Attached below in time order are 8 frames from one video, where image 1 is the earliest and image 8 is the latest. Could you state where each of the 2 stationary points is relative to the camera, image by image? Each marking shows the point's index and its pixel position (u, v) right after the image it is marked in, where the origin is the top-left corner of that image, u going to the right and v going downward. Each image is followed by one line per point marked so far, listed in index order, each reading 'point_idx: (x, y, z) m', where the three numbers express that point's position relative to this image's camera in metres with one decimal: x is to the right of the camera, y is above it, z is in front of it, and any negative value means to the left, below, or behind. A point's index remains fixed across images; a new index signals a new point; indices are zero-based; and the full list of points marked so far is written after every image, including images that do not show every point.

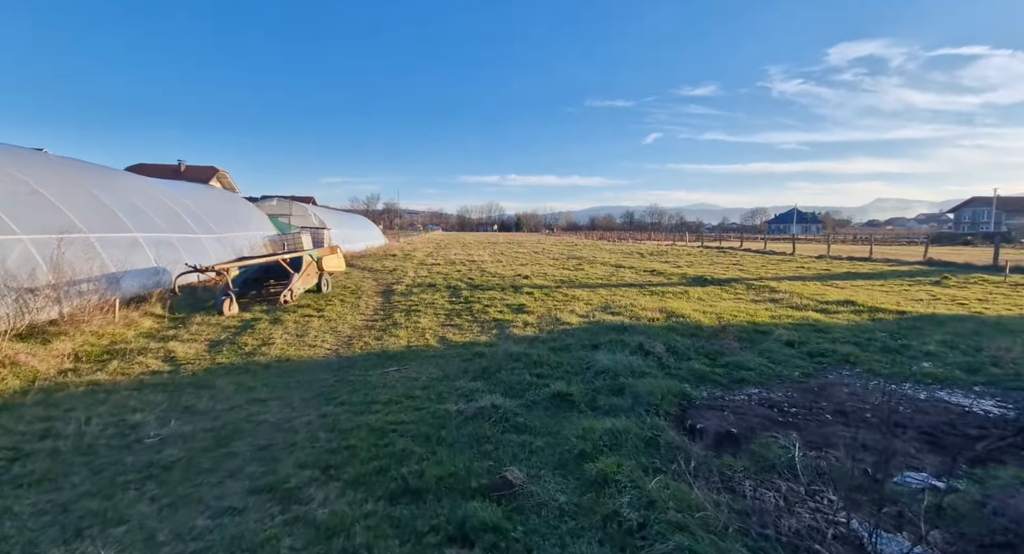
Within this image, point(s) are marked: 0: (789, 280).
0: (+8.5, -0.1, +13.4) m
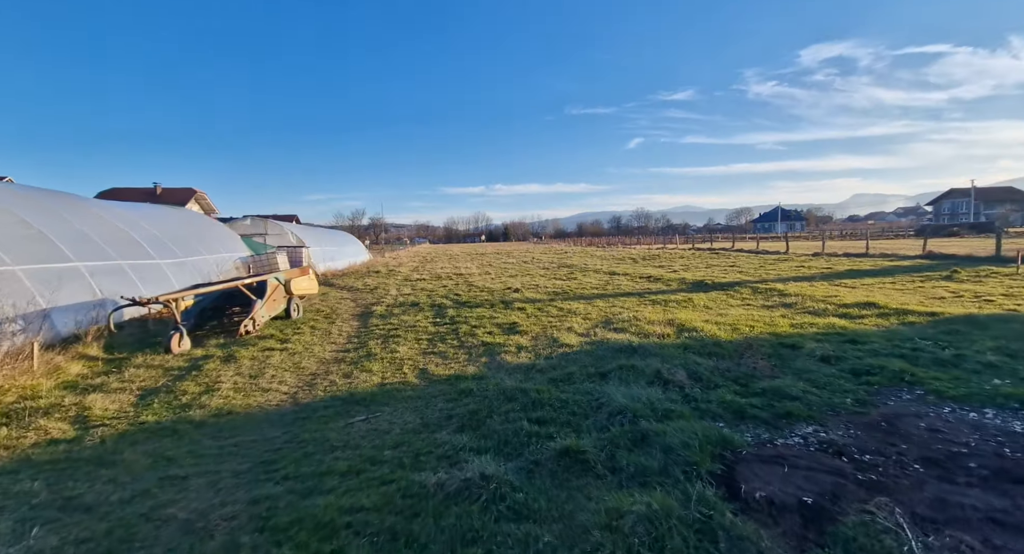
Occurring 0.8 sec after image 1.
0: (+8.2, -0.1, +12.7) m
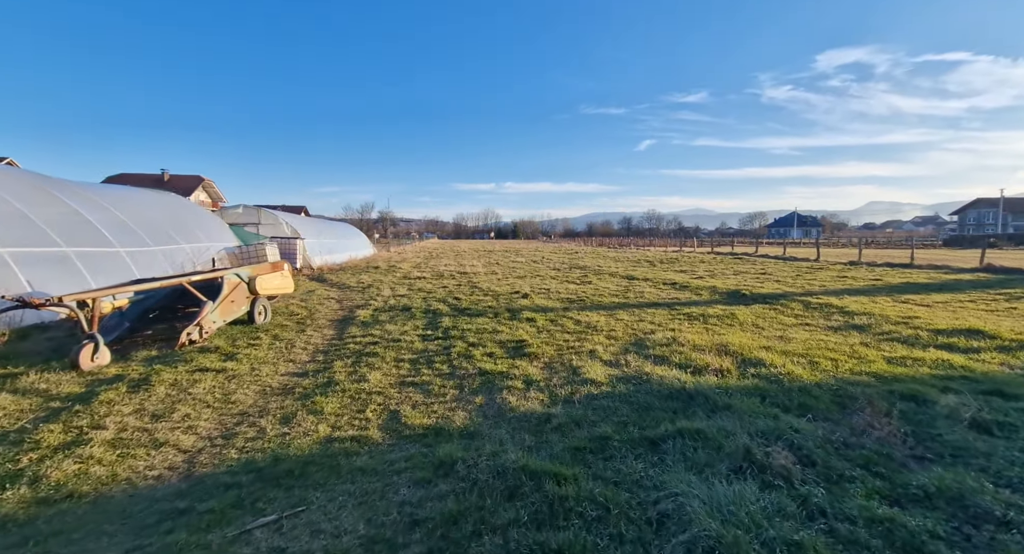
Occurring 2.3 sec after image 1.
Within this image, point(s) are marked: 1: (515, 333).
0: (+8.4, -0.5, +11.0) m
1: (+0.1, -0.9, +7.1) m
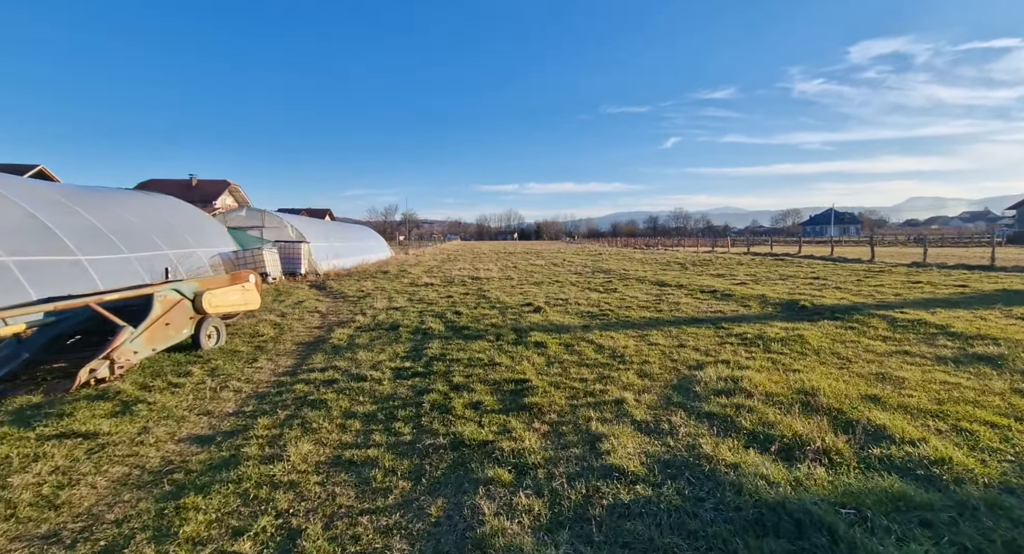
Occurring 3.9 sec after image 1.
0: (+8.7, -0.6, +8.8) m
1: (+0.1, -1.1, +5.5) m
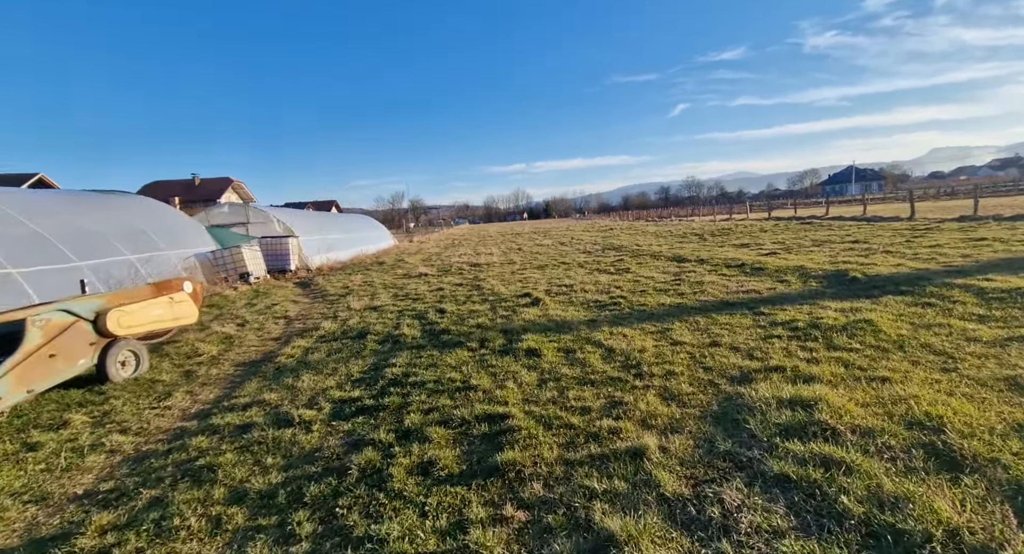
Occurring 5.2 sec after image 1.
0: (+8.5, +0.1, +7.1) m
1: (-0.1, -1.1, +4.0) m
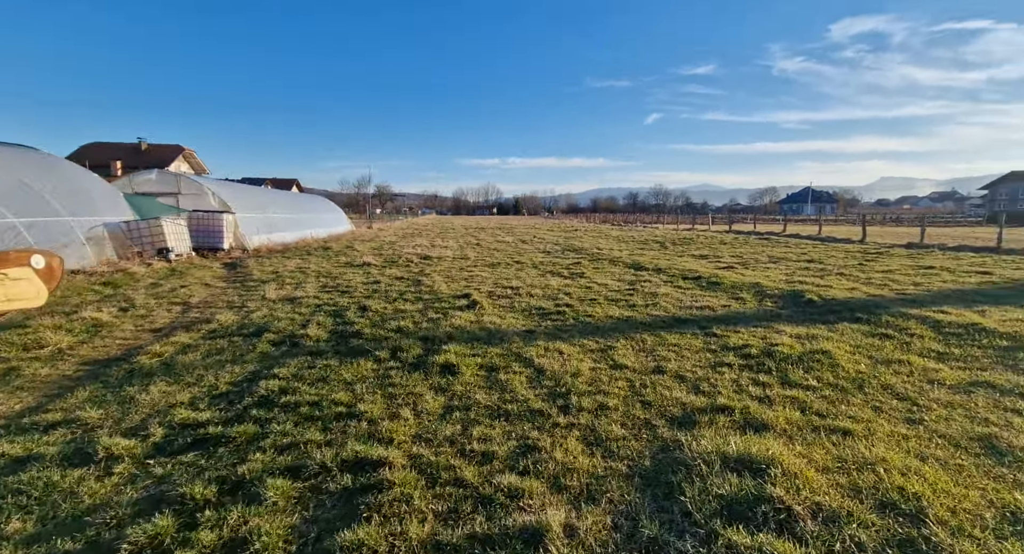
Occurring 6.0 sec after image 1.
0: (+7.5, -0.5, +6.9) m
1: (-0.9, -1.1, +3.2) m
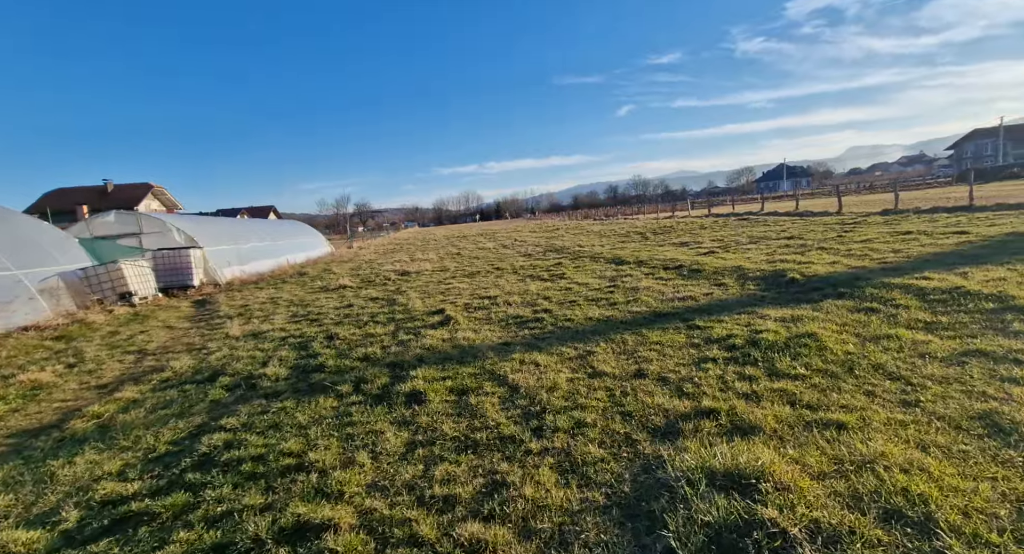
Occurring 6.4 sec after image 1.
0: (+7.1, +0.1, +6.8) m
1: (-1.2, -1.3, +2.9) m
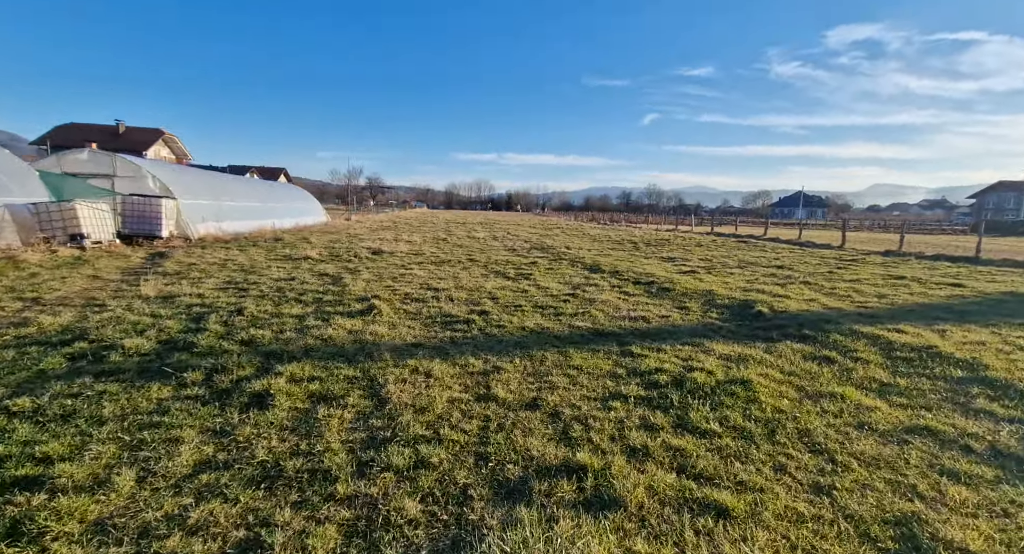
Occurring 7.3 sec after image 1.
0: (+6.1, -0.7, +6.1) m
1: (-2.3, -1.1, +2.3) m
